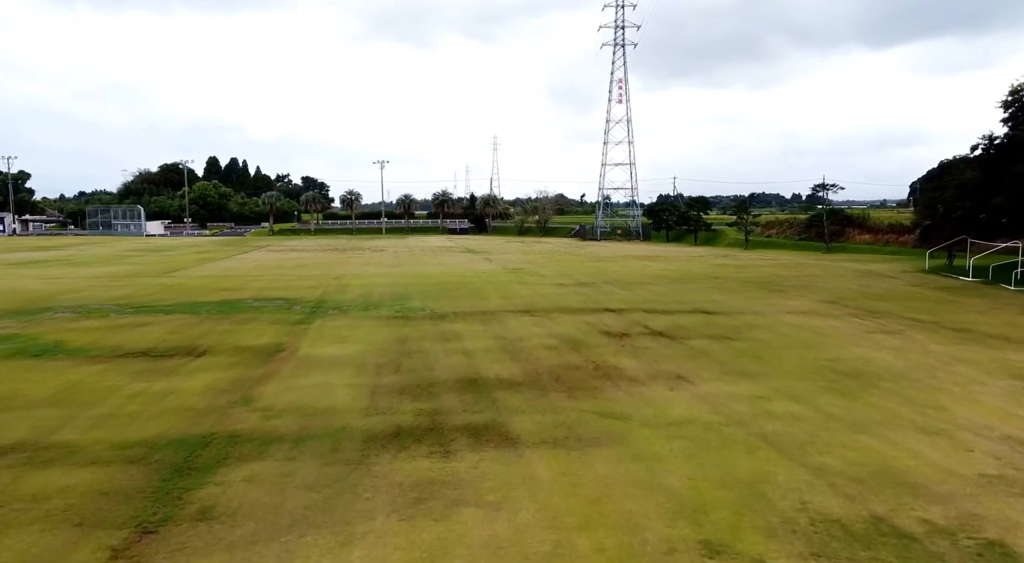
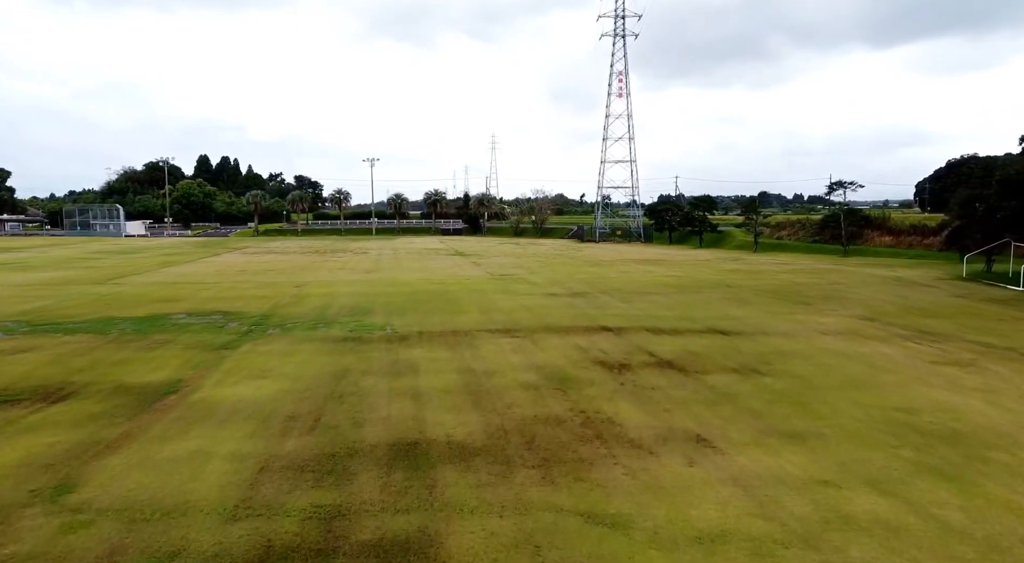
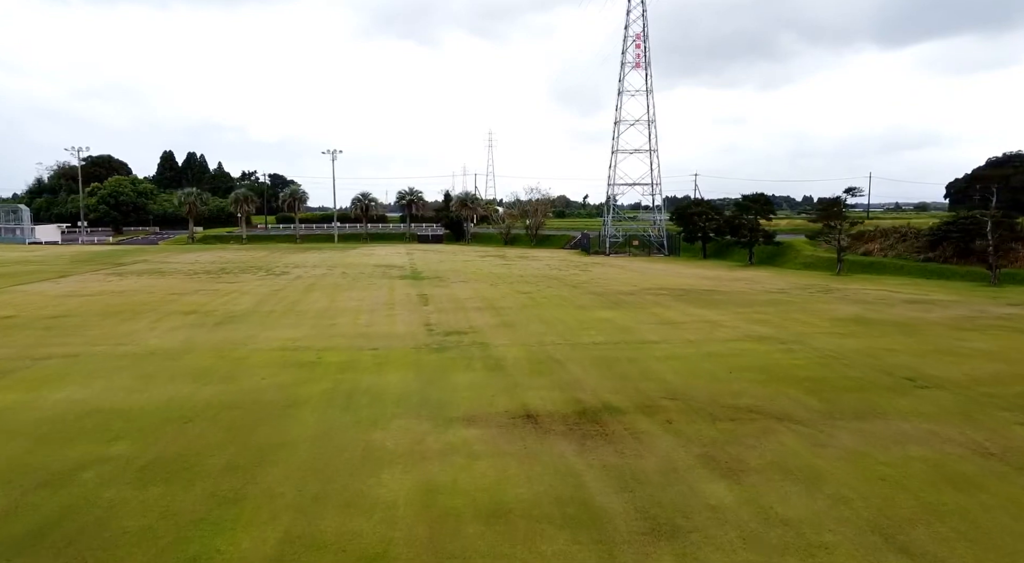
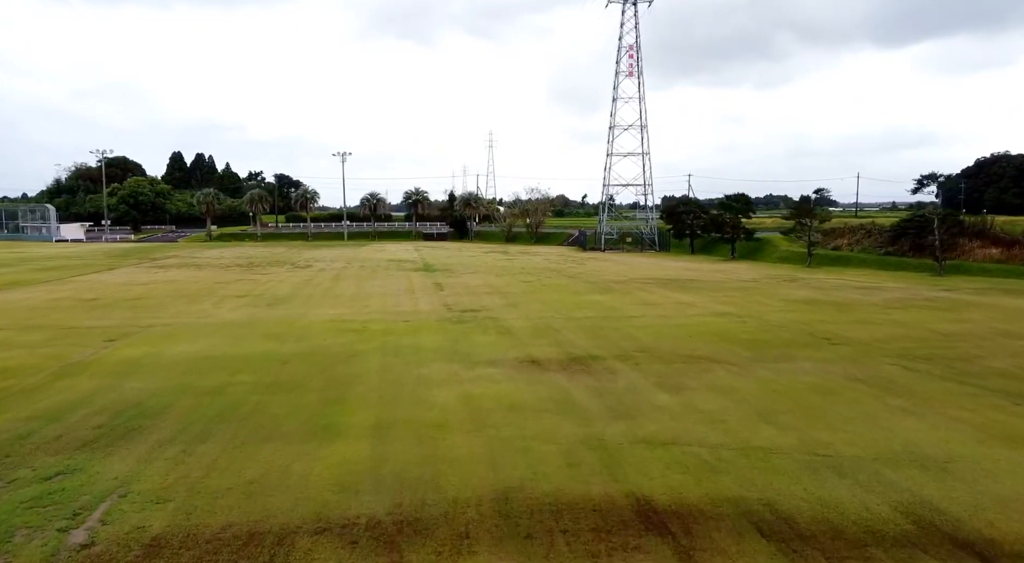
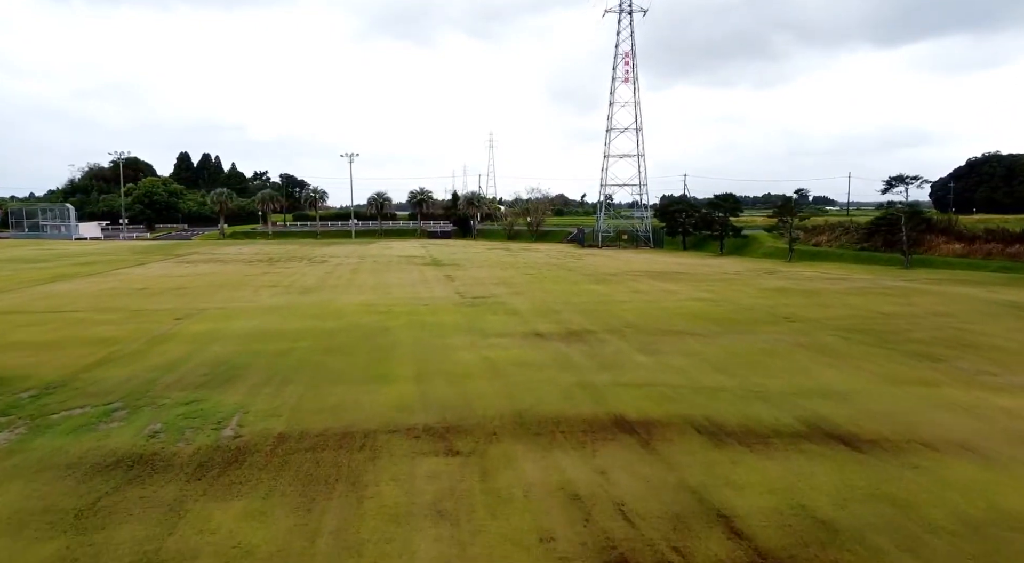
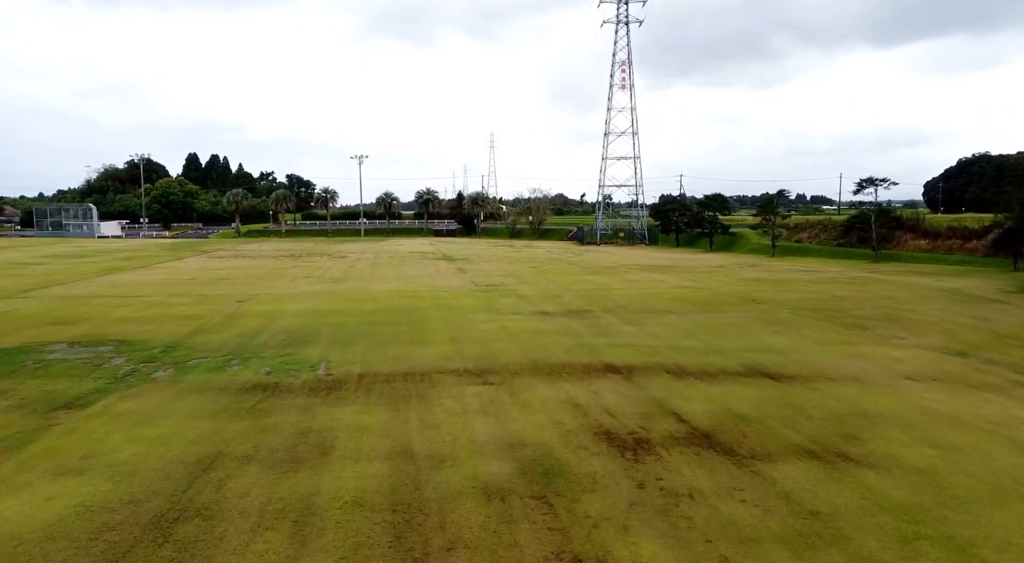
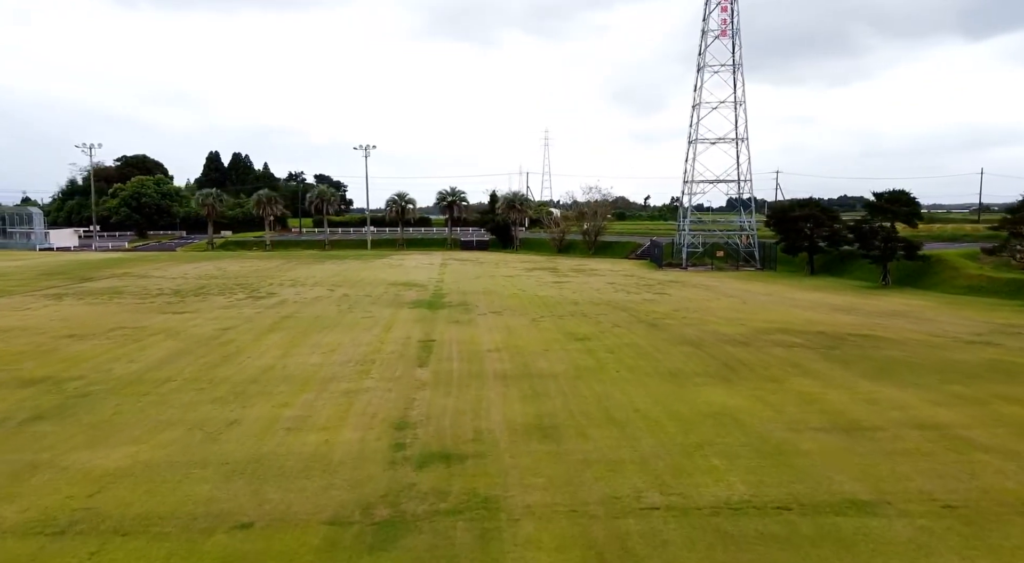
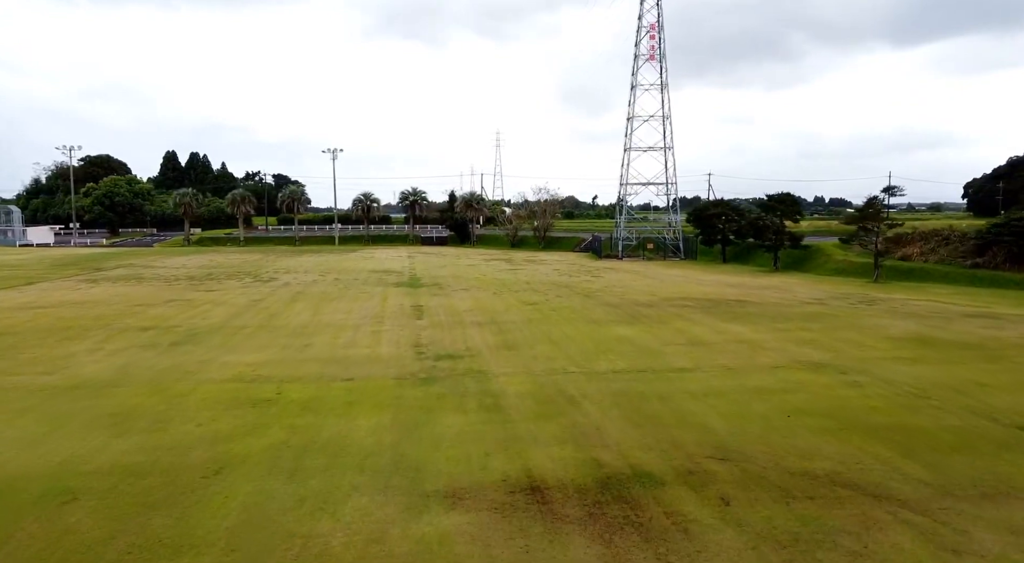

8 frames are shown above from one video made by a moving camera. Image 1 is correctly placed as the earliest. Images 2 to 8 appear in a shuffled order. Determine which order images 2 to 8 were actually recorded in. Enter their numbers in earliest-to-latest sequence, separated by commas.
2, 6, 5, 4, 3, 8, 7
